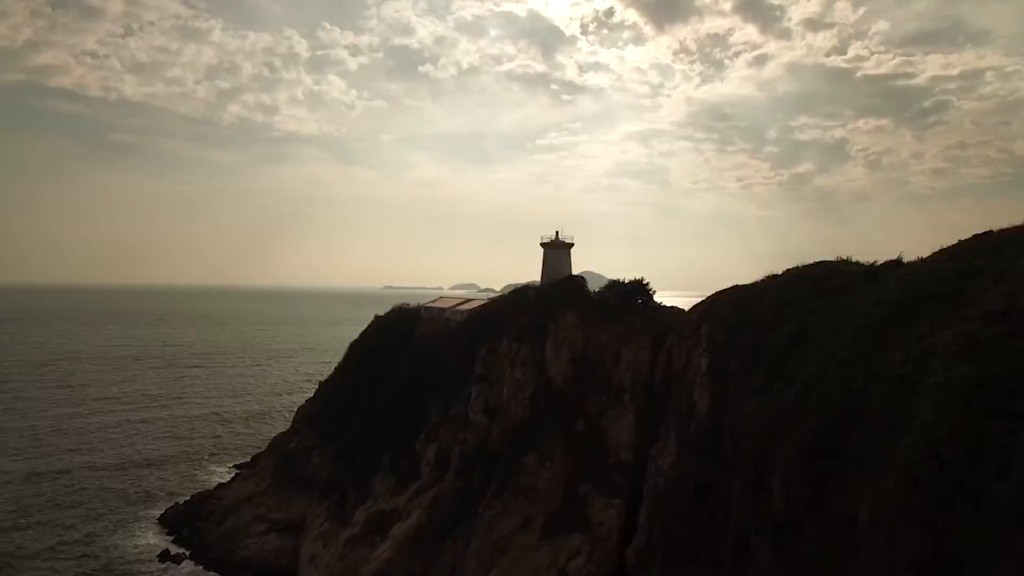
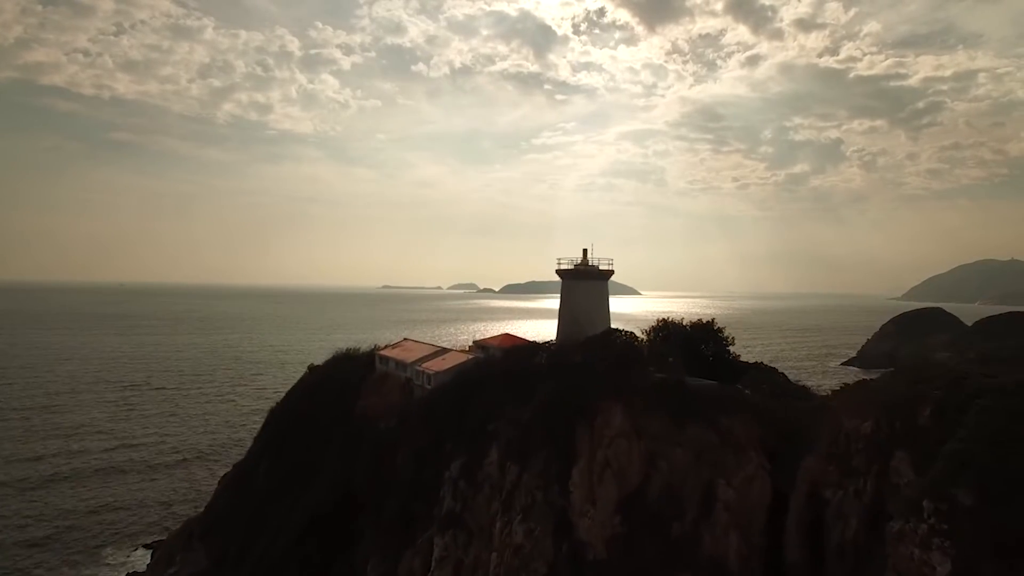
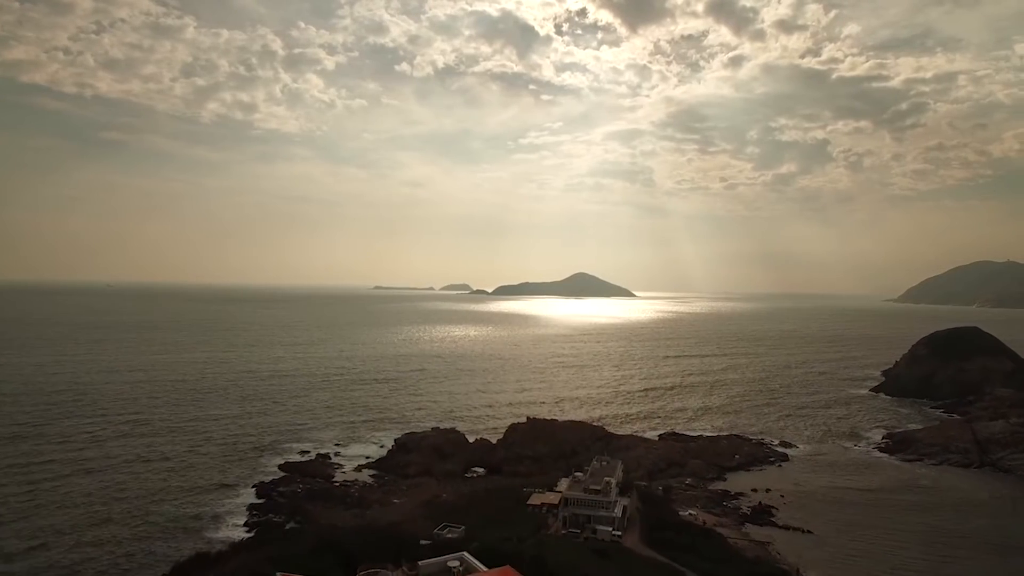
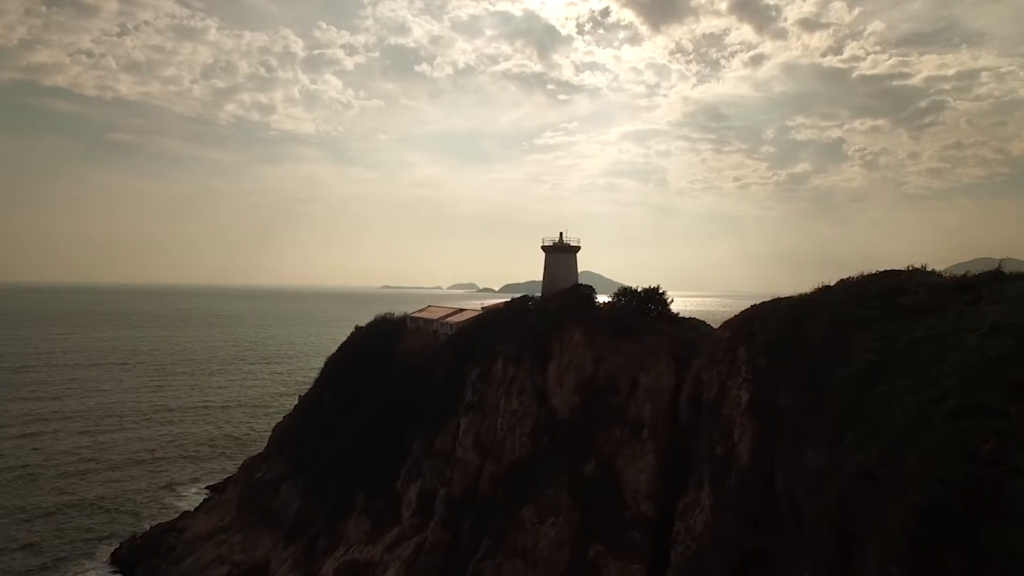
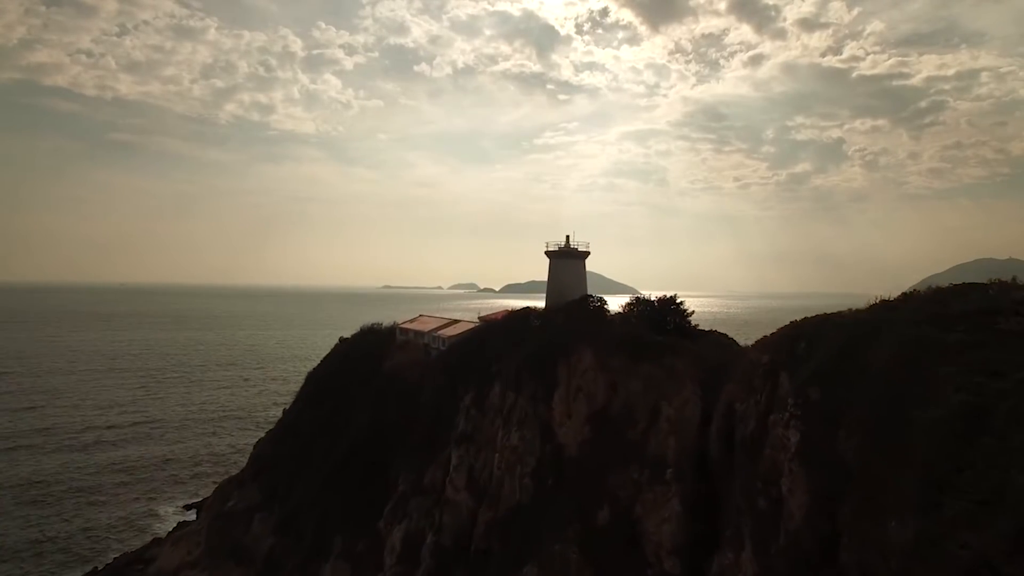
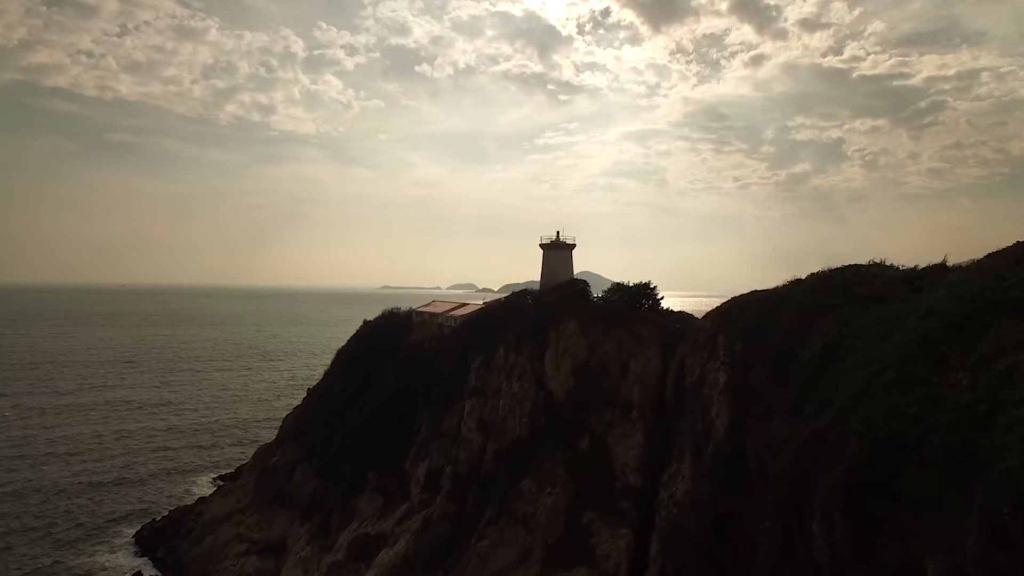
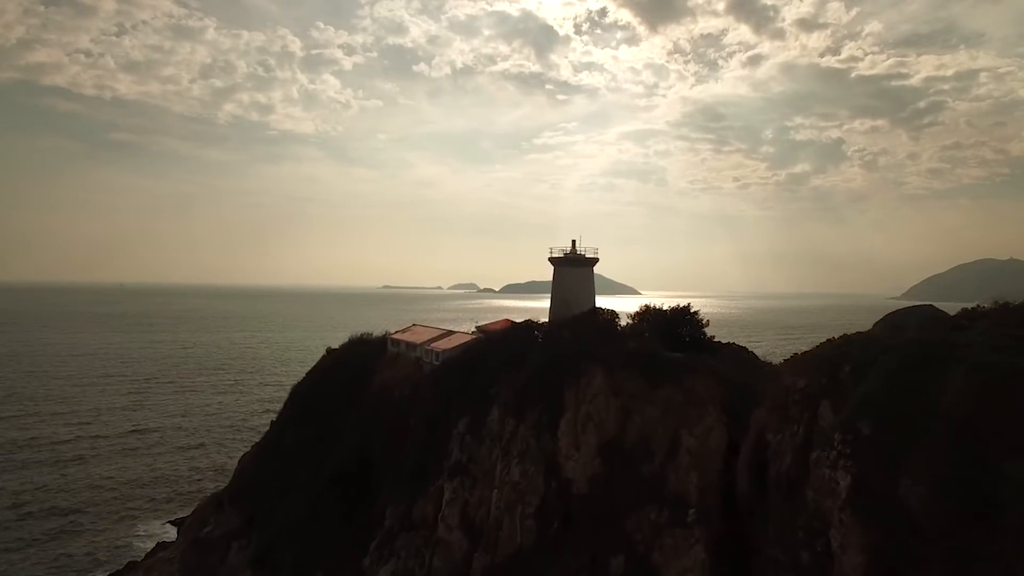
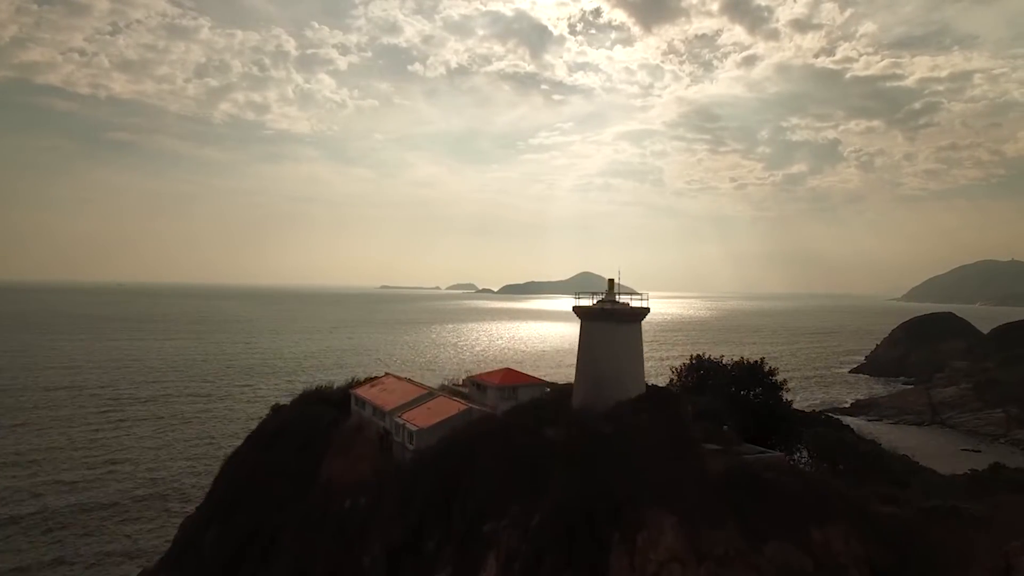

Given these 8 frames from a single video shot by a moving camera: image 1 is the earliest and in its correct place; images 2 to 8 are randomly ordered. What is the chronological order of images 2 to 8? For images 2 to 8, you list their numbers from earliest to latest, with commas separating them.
6, 4, 5, 7, 2, 8, 3
